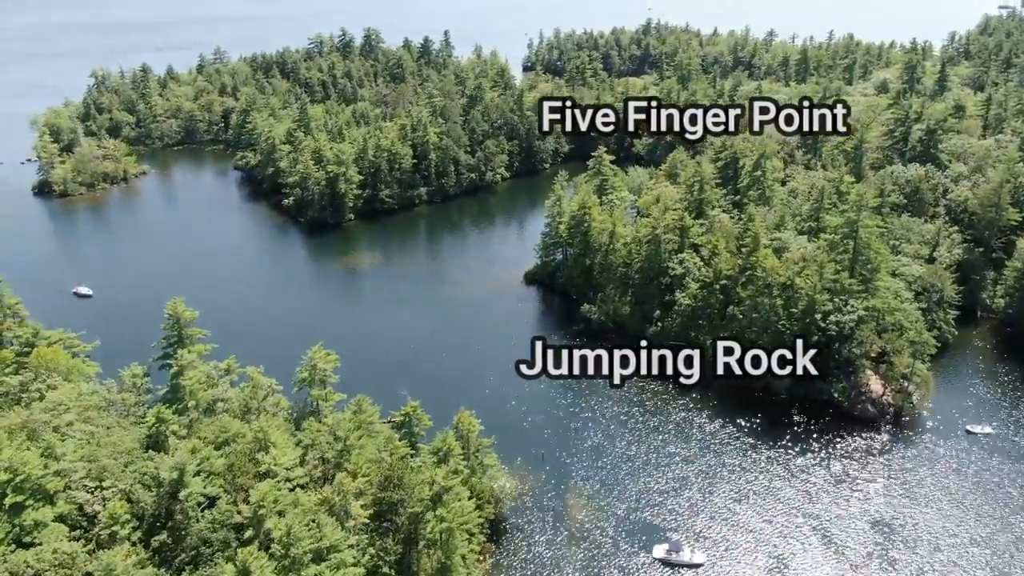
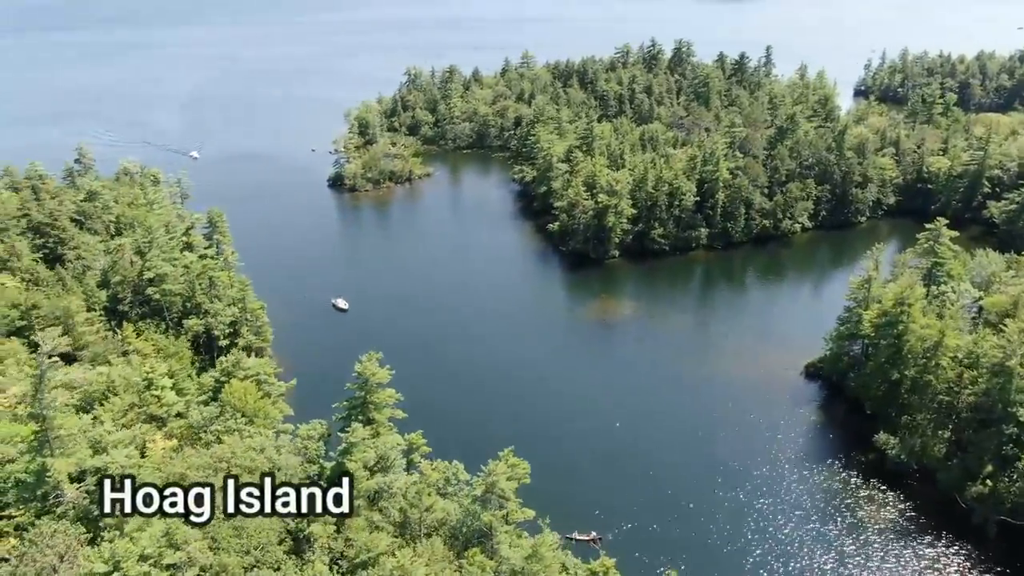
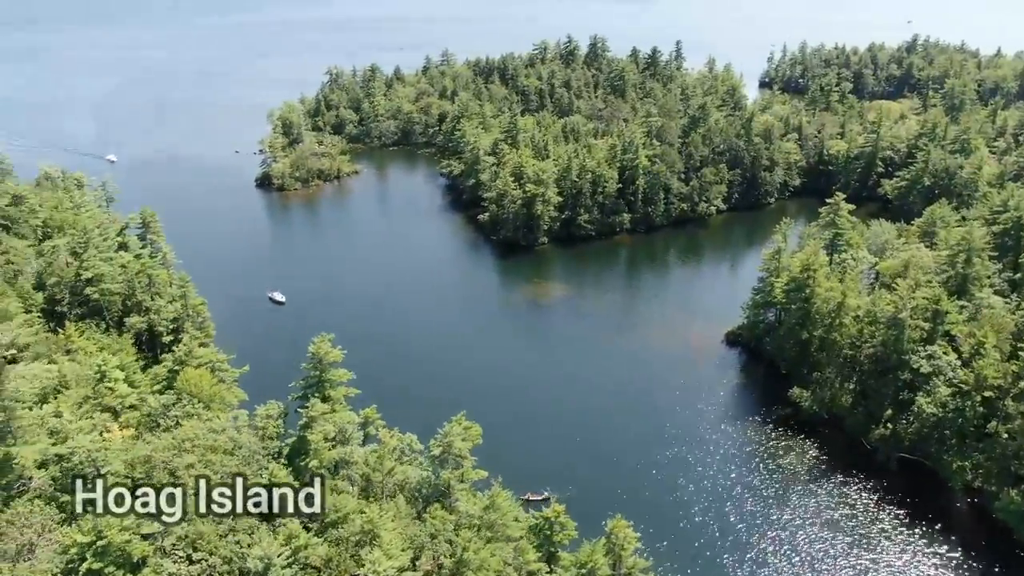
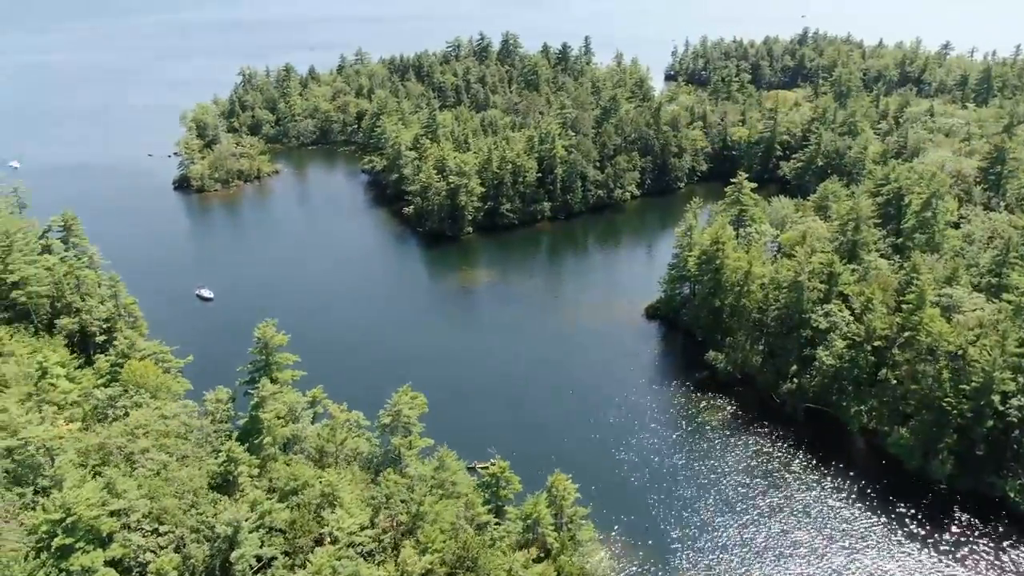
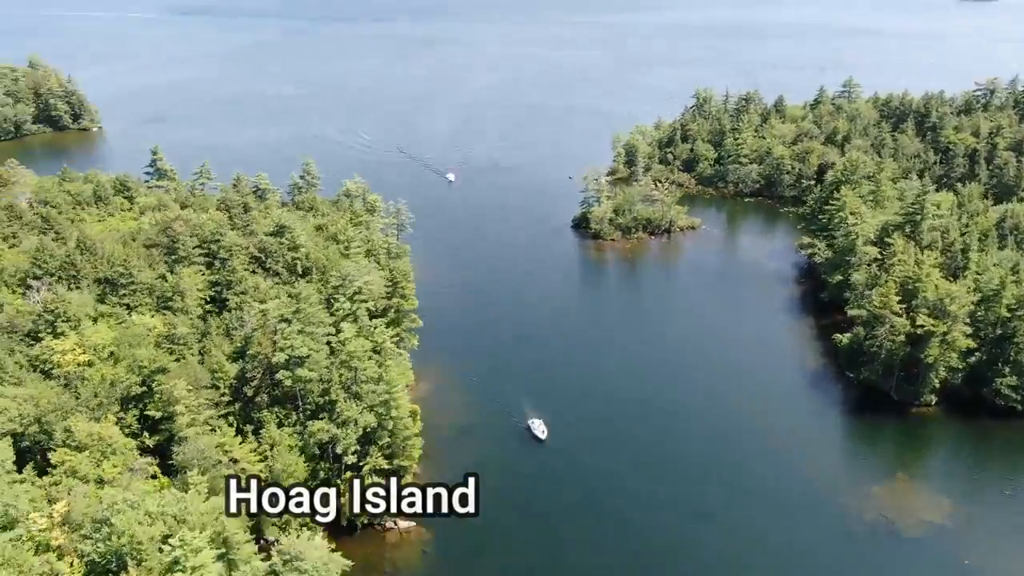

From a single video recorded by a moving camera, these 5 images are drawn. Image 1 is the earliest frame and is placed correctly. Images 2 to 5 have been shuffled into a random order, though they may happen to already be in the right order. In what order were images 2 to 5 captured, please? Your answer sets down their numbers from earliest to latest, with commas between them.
4, 3, 2, 5
